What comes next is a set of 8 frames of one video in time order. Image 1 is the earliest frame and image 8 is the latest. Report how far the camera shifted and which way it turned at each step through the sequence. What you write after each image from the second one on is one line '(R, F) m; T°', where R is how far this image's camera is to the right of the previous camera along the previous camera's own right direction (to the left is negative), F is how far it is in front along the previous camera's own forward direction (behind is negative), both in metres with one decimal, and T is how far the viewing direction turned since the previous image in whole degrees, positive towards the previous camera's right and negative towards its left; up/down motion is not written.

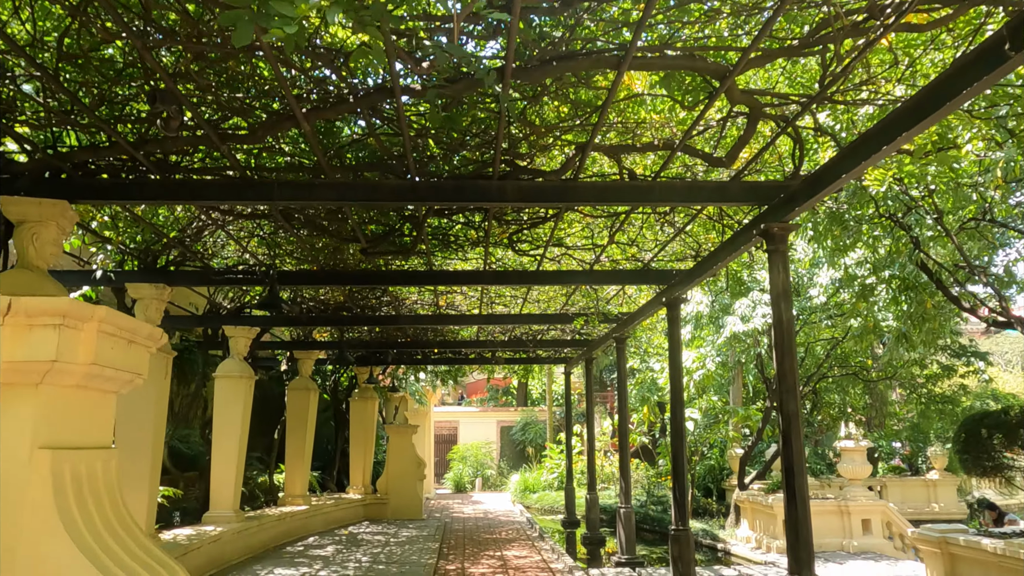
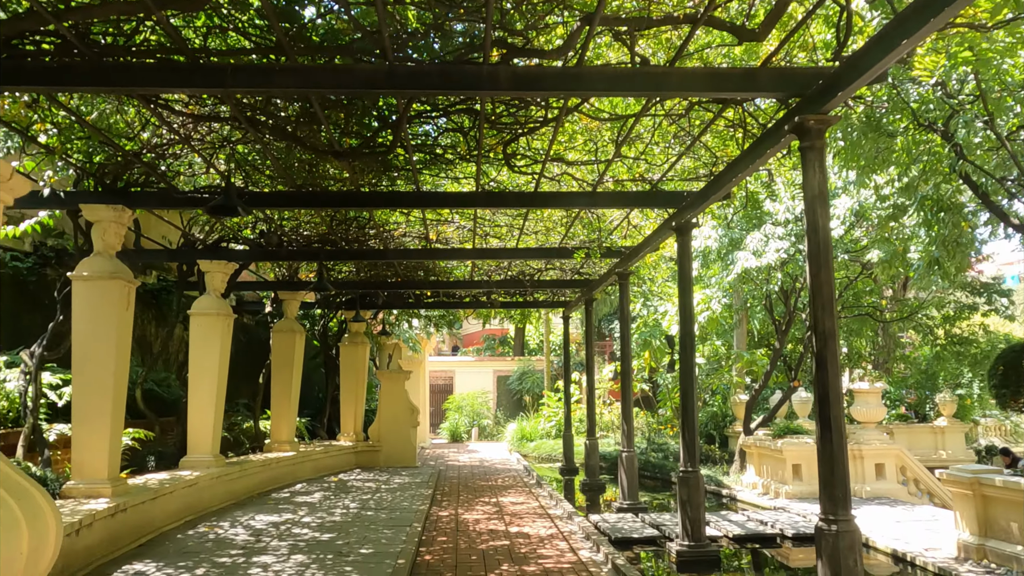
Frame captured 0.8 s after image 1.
(0.0, +0.5) m; 0°
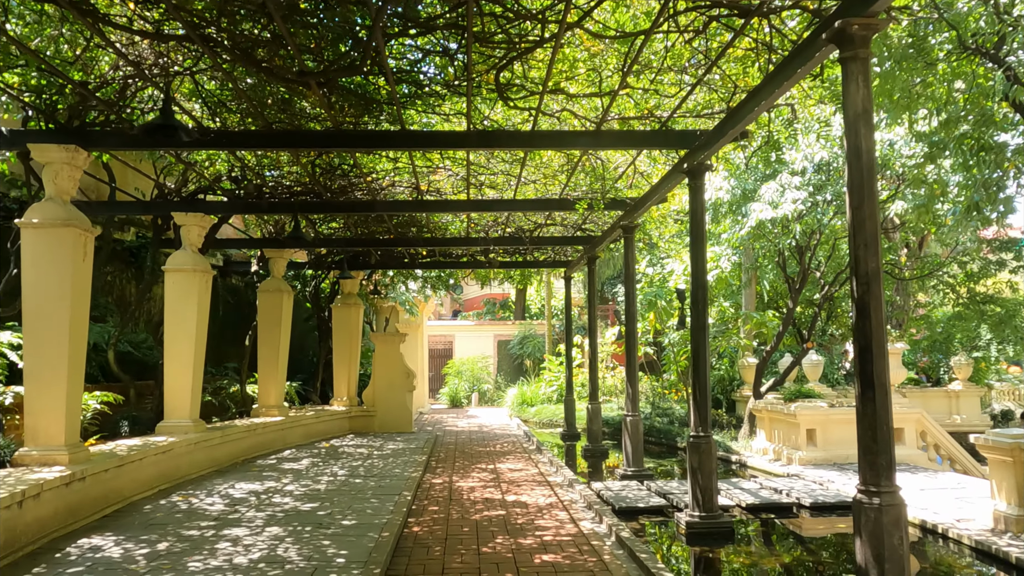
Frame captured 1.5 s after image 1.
(+0.1, +0.5) m; 0°
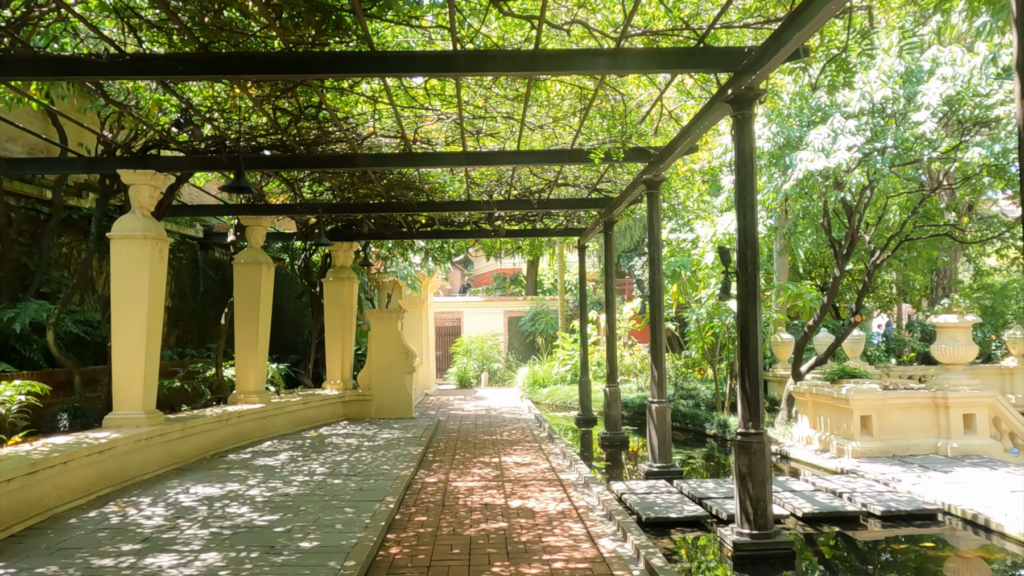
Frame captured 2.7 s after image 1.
(+0.1, +1.0) m; -1°
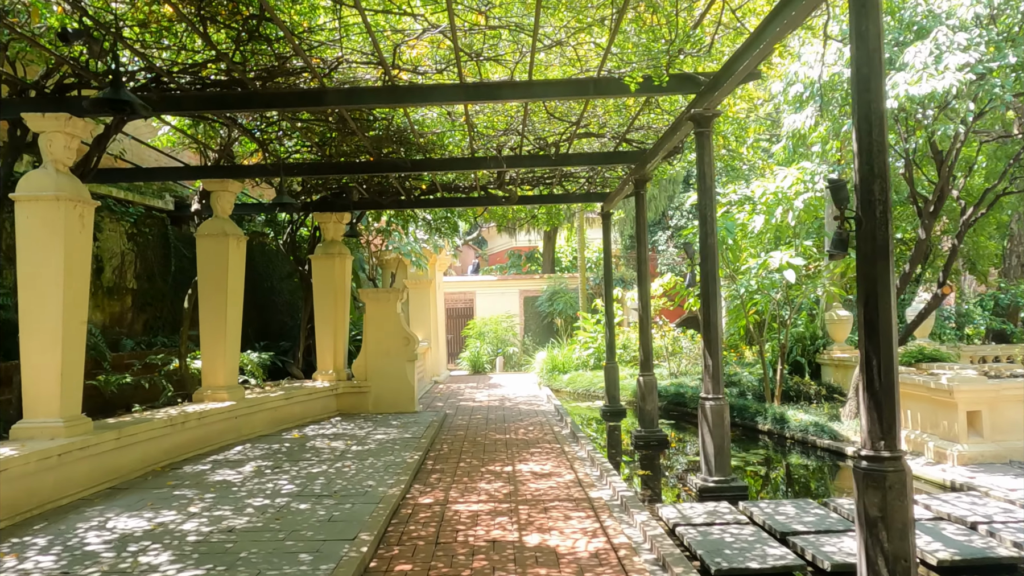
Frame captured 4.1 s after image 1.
(0.0, +1.3) m; -1°
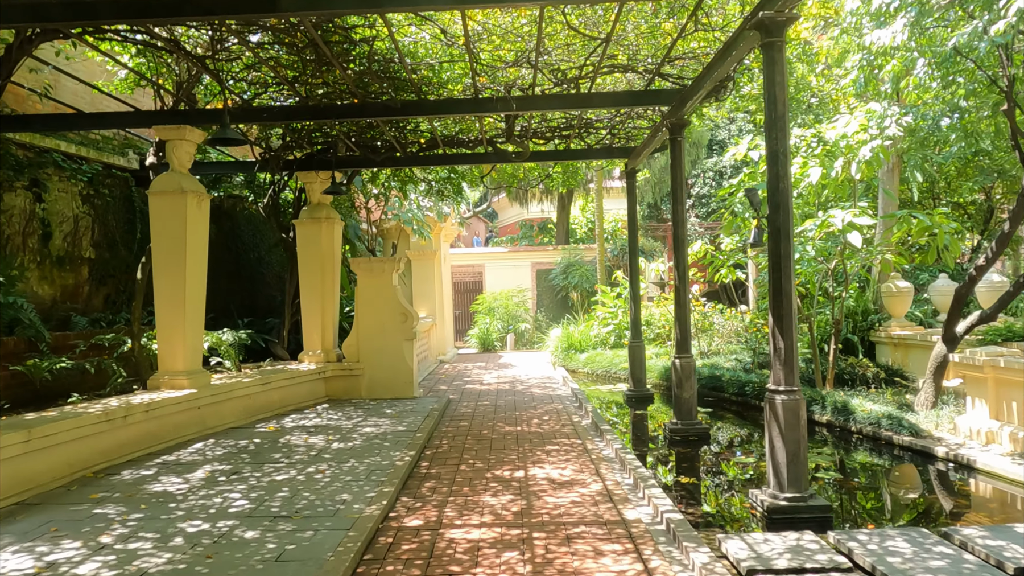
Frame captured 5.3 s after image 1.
(0.0, +1.1) m; -1°
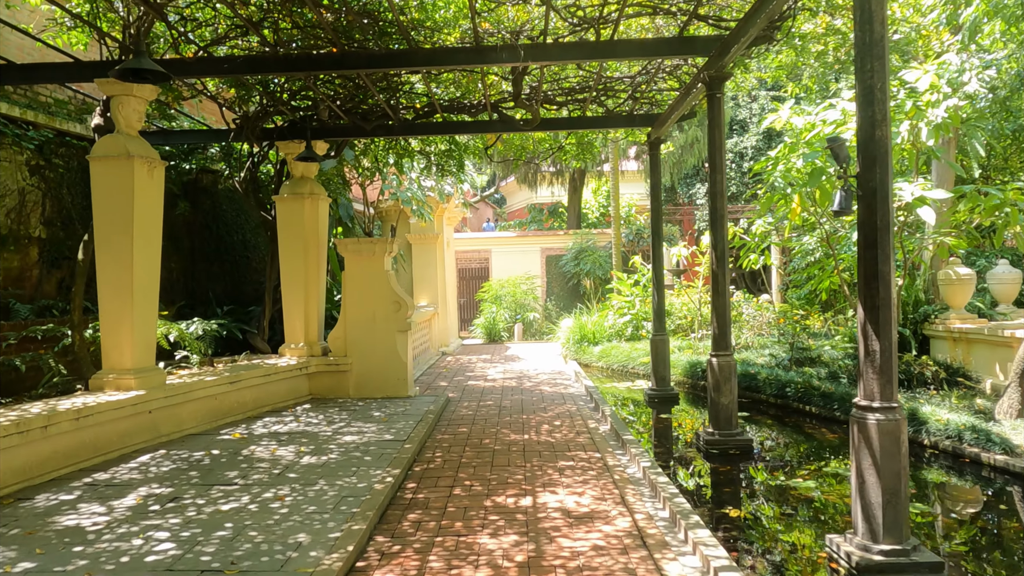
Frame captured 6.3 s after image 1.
(0.0, +0.9) m; -1°
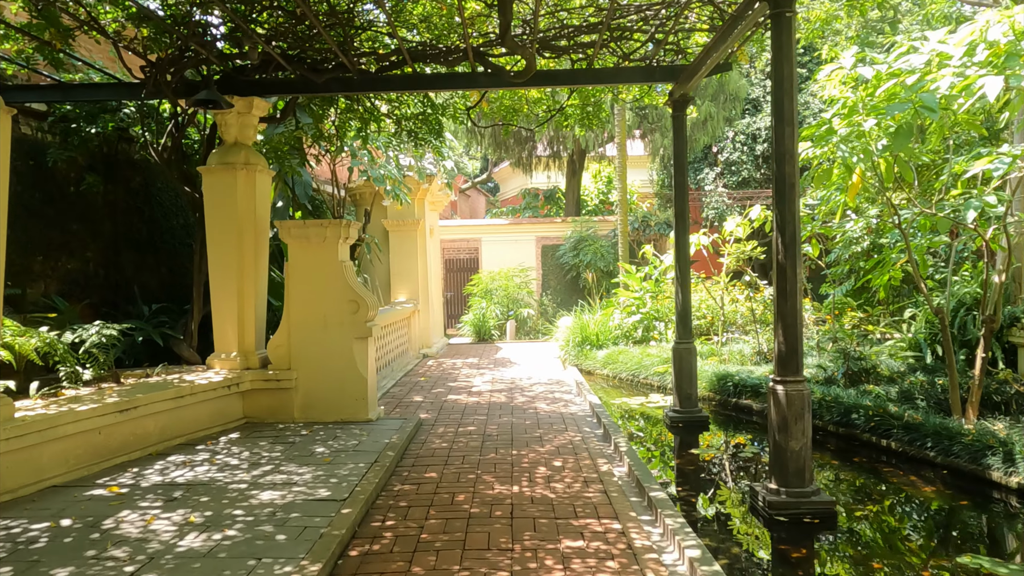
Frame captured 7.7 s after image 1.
(+0.1, +1.4) m; 0°
